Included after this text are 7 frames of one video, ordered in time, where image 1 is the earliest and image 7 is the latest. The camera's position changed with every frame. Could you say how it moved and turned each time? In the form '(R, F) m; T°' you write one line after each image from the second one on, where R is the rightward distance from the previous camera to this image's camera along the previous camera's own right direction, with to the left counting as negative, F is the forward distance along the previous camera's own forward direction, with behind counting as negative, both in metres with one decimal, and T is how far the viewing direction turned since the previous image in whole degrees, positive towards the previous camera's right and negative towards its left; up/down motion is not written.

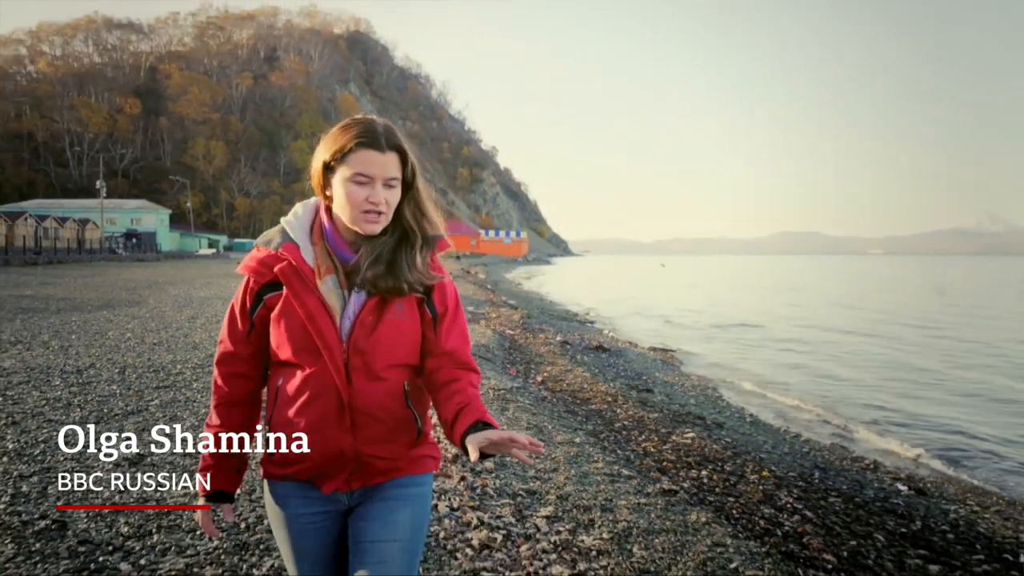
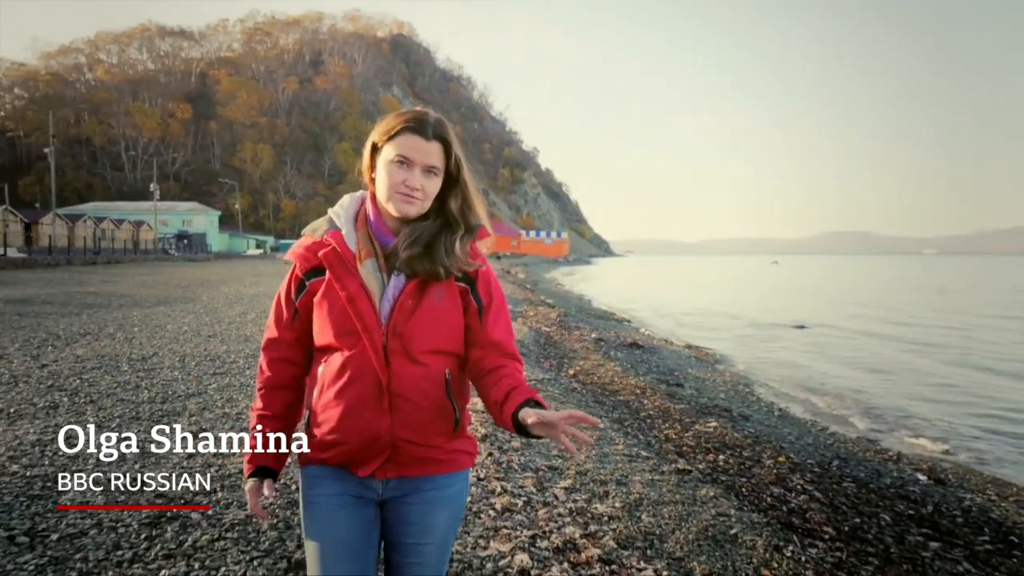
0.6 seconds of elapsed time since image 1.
(+0.2, -0.5) m; -3°
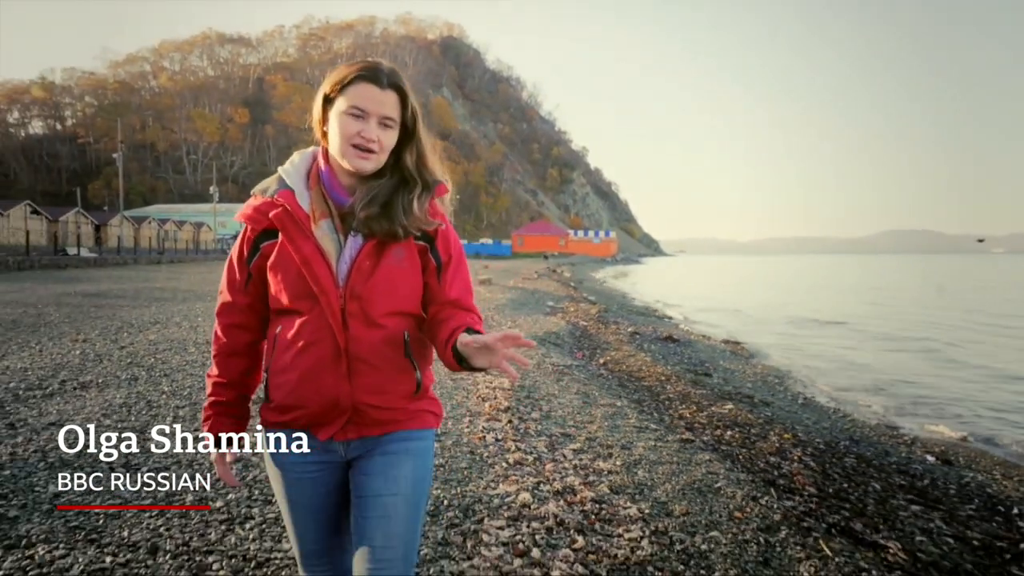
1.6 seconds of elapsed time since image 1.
(+0.3, -0.8) m; -4°
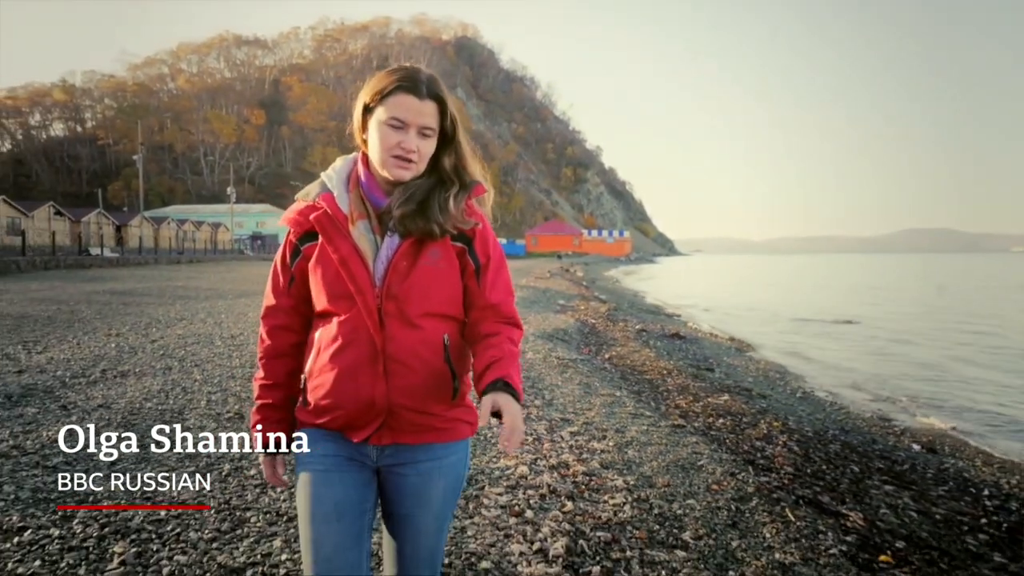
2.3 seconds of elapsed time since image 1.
(+0.1, -0.6) m; -1°
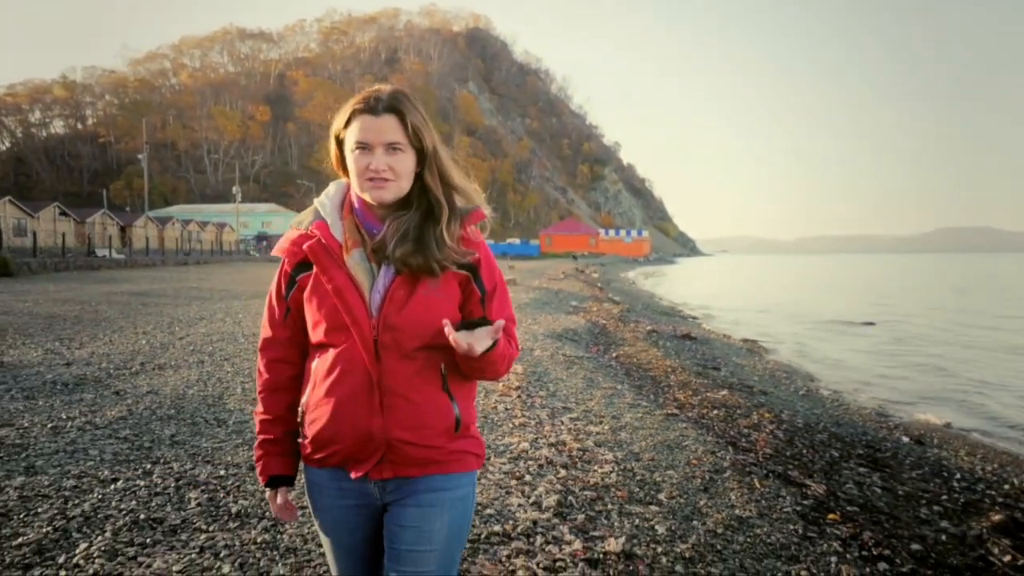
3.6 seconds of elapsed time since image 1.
(+0.2, -0.8) m; -2°
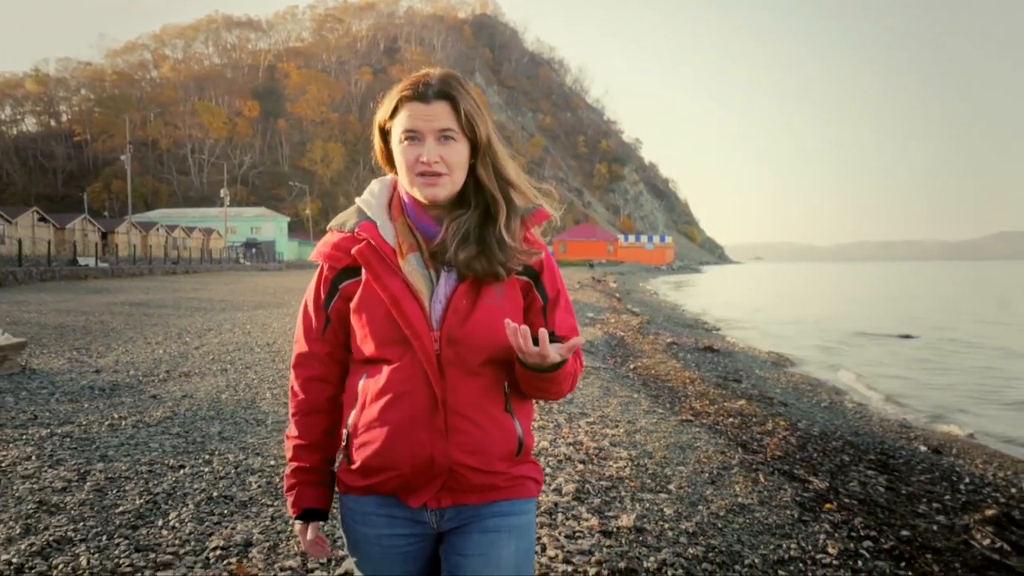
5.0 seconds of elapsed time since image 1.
(0.0, -0.6) m; -2°
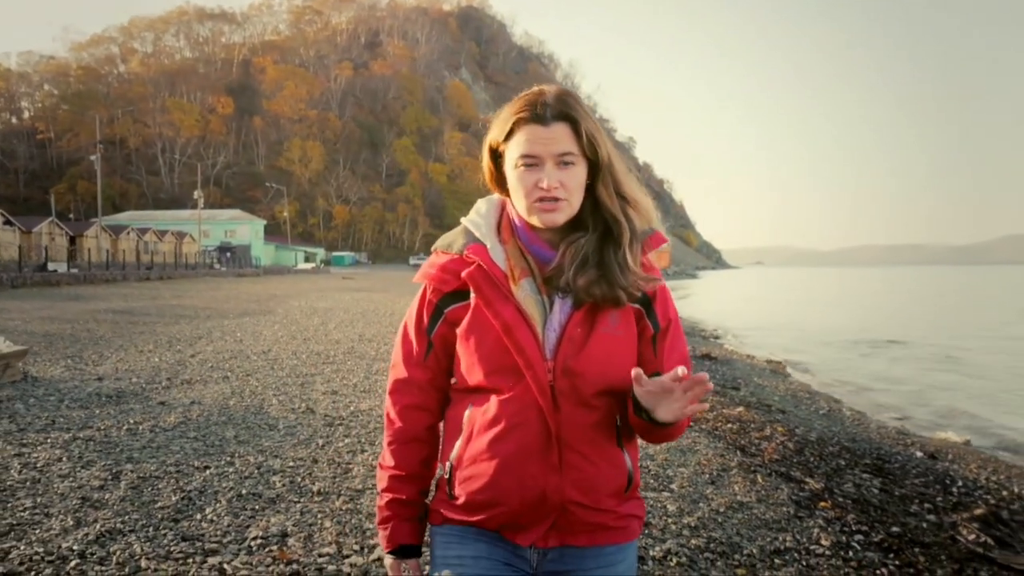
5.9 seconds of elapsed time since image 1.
(-0.1, -0.3) m; 0°
